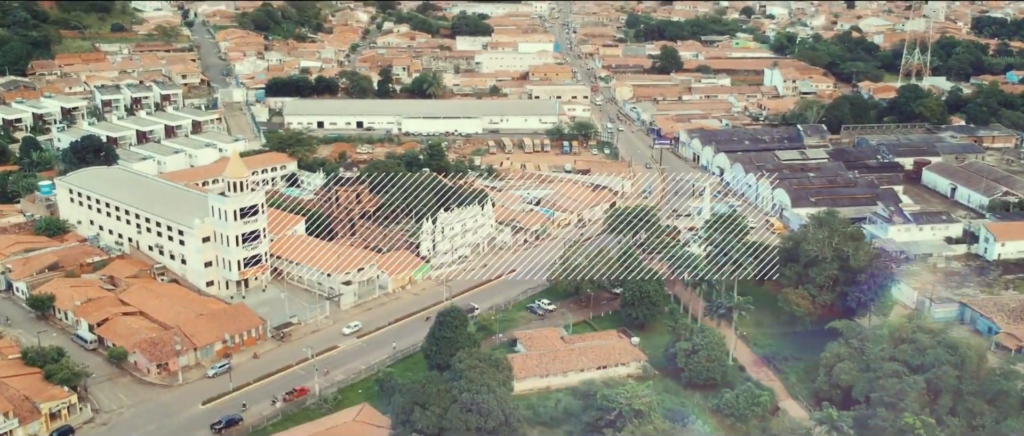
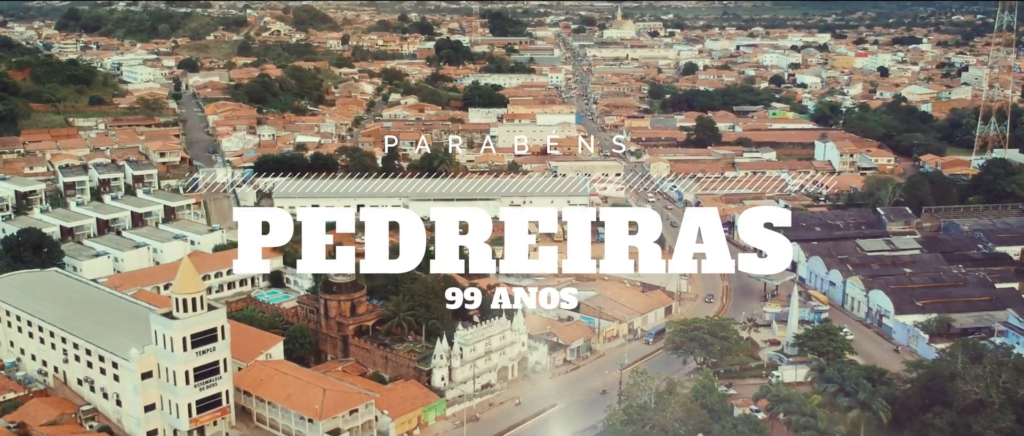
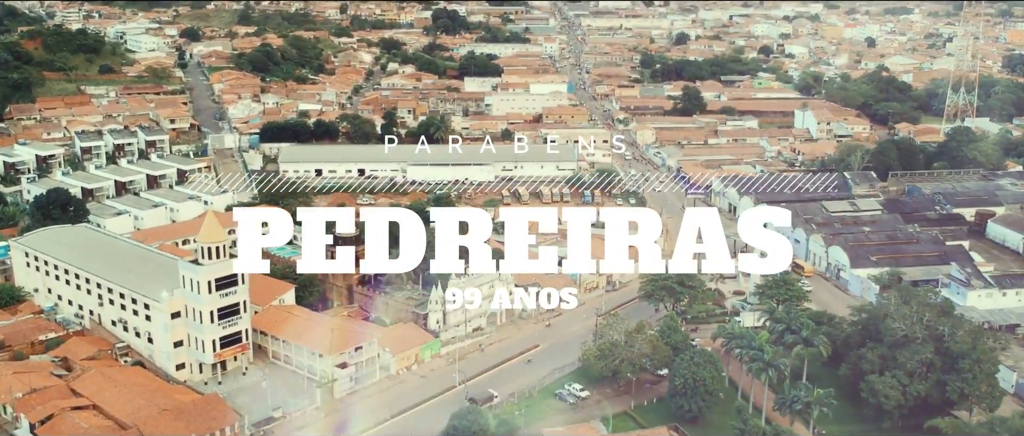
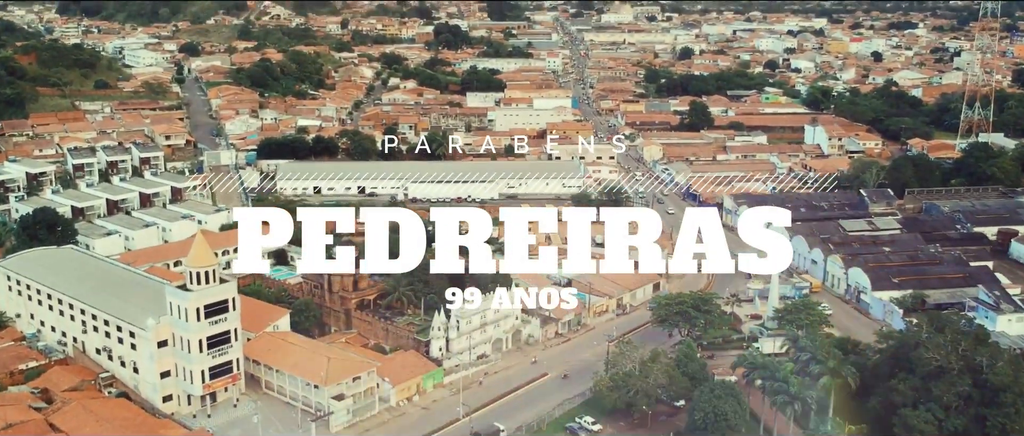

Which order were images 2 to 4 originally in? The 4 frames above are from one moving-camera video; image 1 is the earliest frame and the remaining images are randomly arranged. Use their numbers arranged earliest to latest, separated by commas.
3, 4, 2
